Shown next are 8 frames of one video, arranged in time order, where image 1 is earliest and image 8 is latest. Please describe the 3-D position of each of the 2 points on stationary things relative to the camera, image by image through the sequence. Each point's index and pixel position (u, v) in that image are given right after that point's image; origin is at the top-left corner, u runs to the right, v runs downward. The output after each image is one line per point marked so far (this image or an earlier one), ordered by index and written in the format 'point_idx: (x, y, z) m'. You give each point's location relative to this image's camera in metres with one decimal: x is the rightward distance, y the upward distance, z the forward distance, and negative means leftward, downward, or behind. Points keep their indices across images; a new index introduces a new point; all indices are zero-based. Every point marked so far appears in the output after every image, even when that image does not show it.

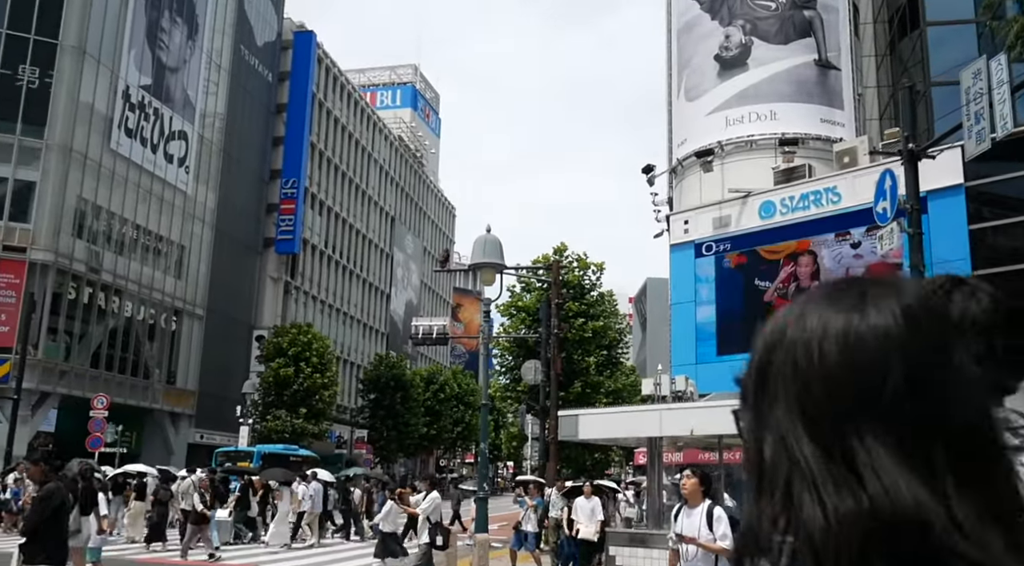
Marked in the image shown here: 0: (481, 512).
0: (-0.5, -3.8, +16.1) m
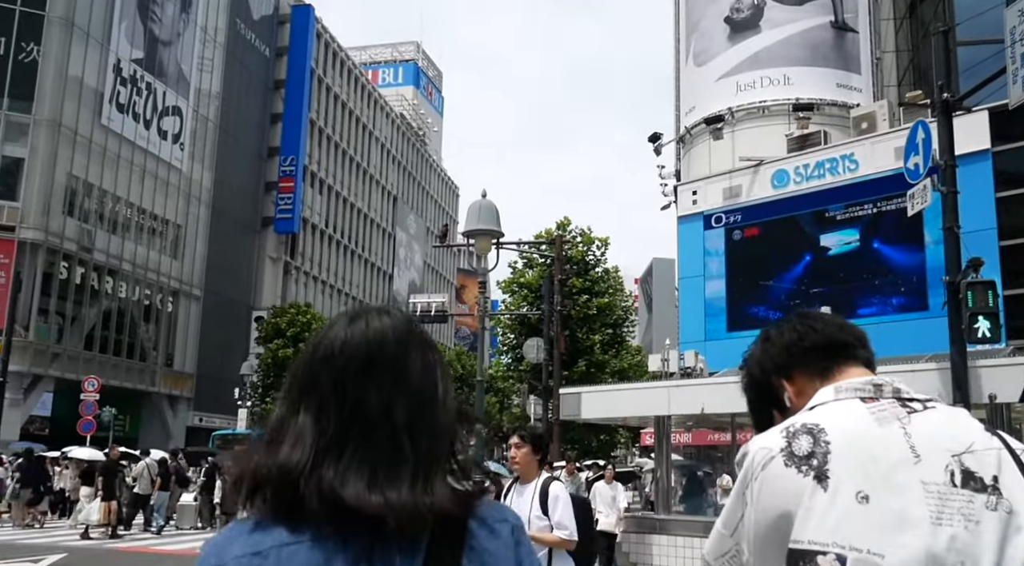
0: (-0.5, -3.3, +15.1) m
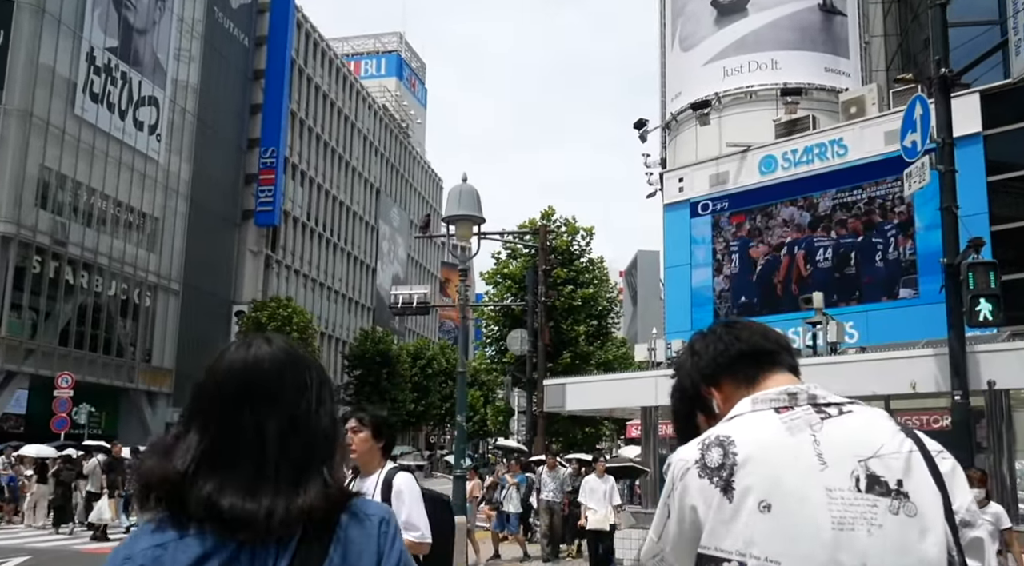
0: (-0.8, -3.2, +14.6) m
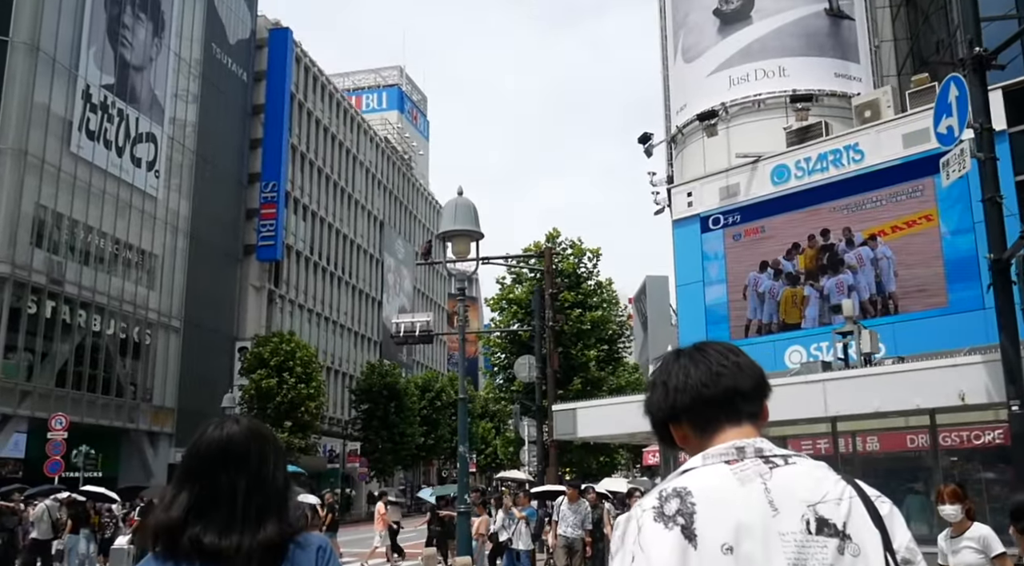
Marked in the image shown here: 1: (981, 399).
0: (-0.7, -3.4, +13.6) m
1: (+5.1, -1.3, +10.6) m
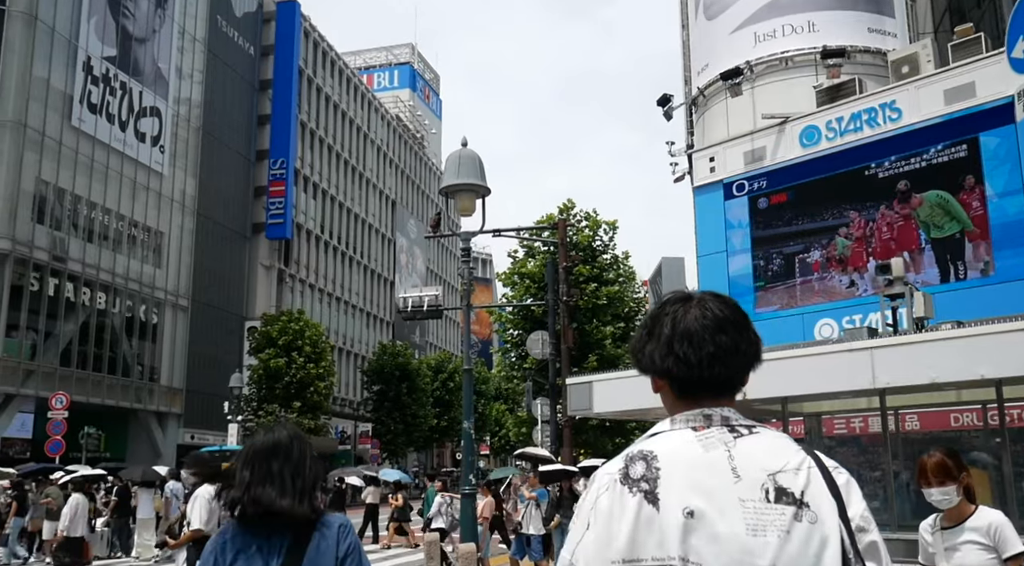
0: (-0.5, -3.0, +12.4) m
1: (+5.2, -0.8, +9.3) m
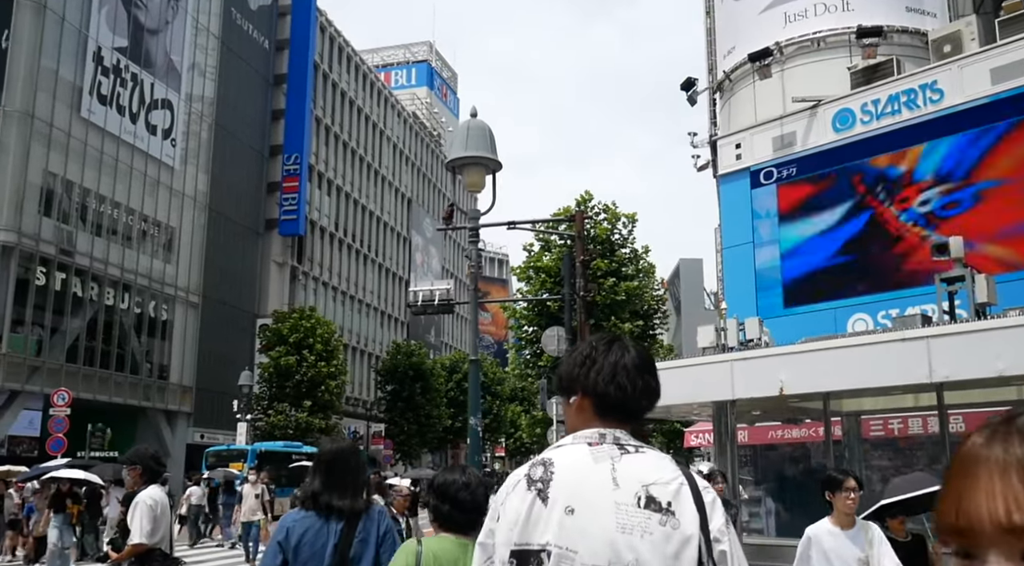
0: (-0.4, -2.8, +11.4) m
1: (+5.2, -0.7, +8.2) m
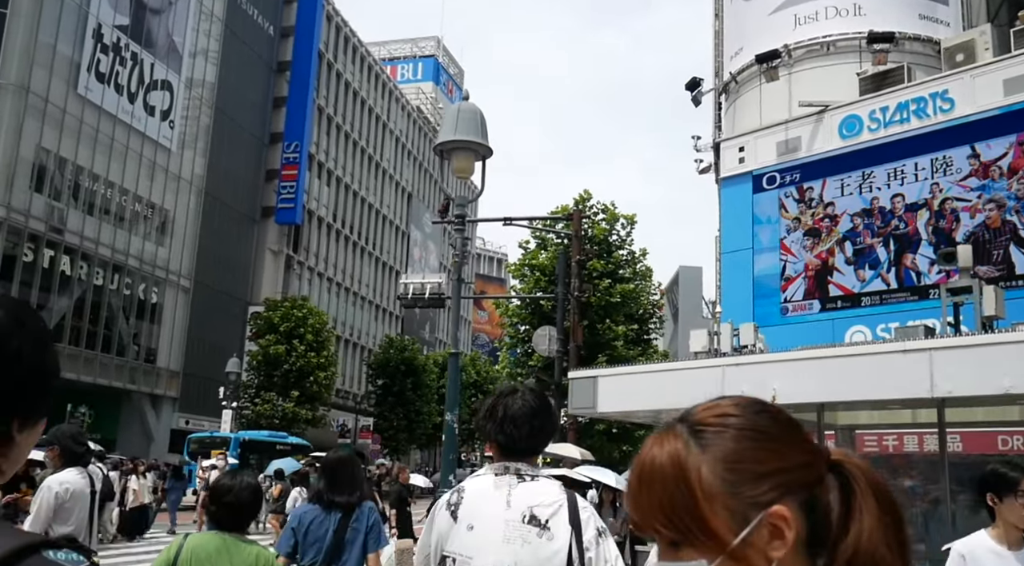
0: (-0.7, -2.7, +10.9) m
1: (+5.1, -0.8, +7.7) m
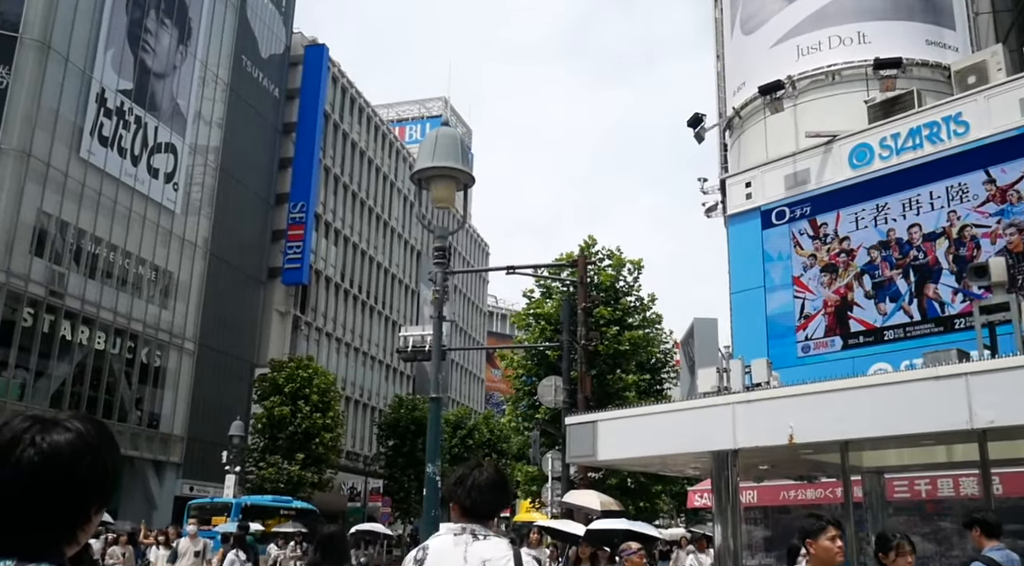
0: (-0.7, -3.1, +9.9) m
1: (+4.9, -0.9, +6.8) m
